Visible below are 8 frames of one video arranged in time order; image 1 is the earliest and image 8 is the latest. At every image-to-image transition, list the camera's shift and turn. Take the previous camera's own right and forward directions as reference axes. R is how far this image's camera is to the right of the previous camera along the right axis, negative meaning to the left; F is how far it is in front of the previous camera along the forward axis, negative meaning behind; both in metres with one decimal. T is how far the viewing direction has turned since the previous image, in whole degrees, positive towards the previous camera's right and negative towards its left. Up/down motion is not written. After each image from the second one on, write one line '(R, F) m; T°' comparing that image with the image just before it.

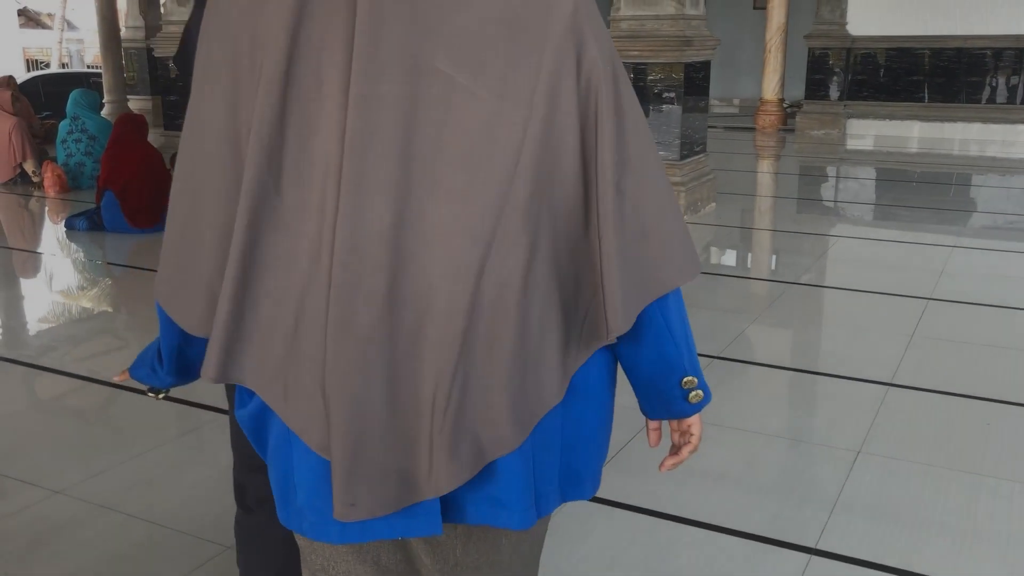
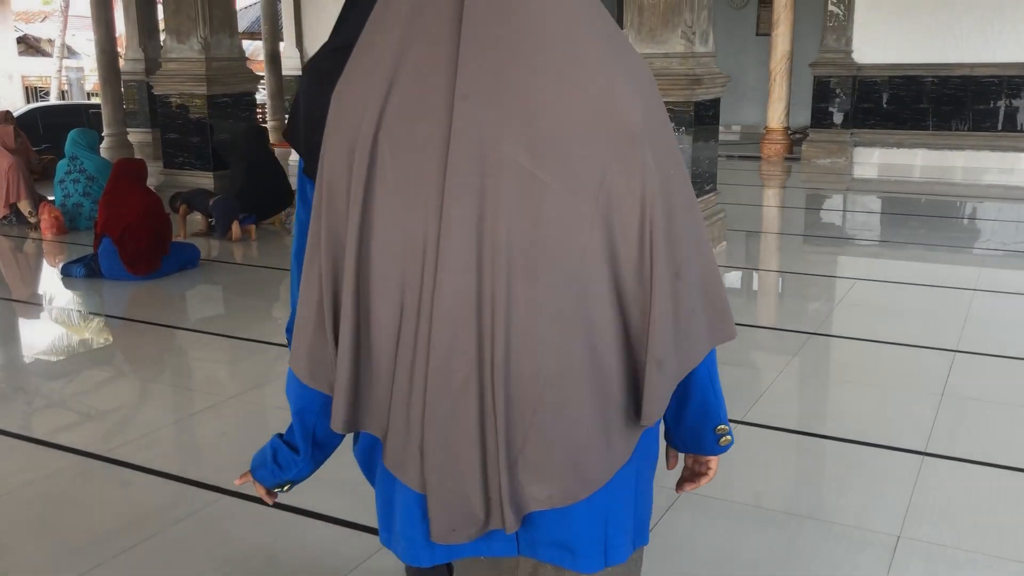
(0.0, +0.1) m; 0°
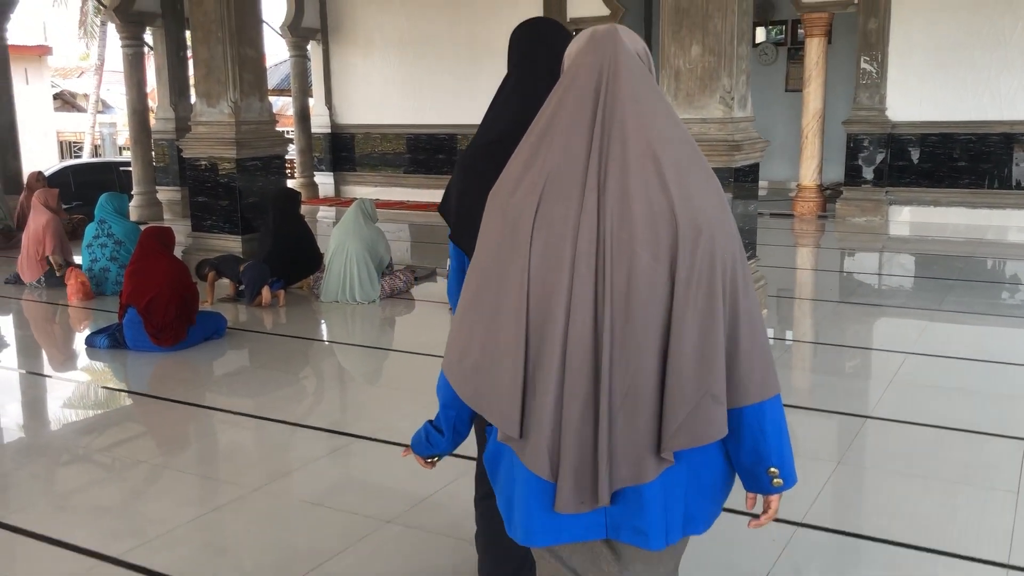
(0.0, +0.1) m; -1°
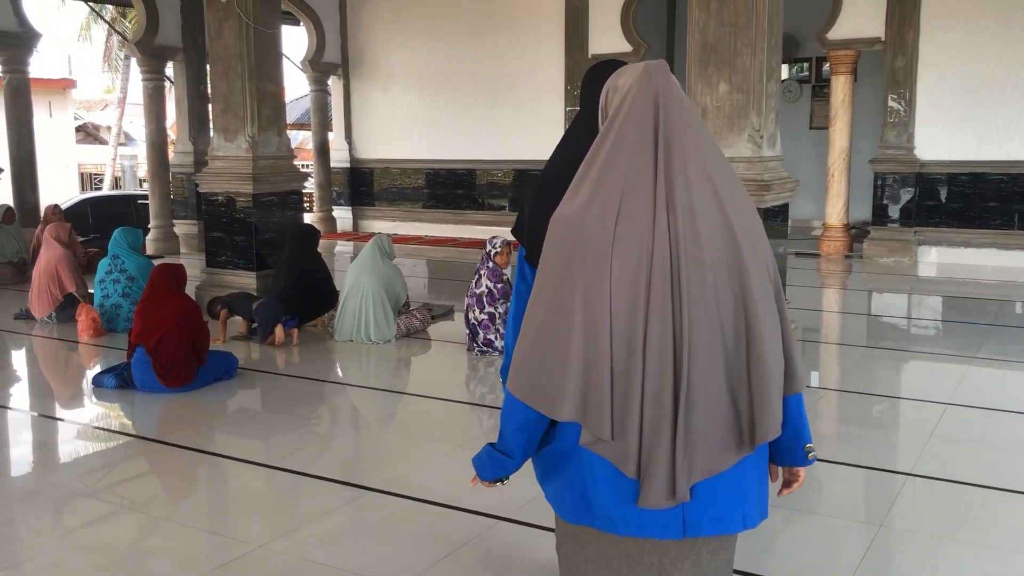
(0.0, +0.1) m; -1°
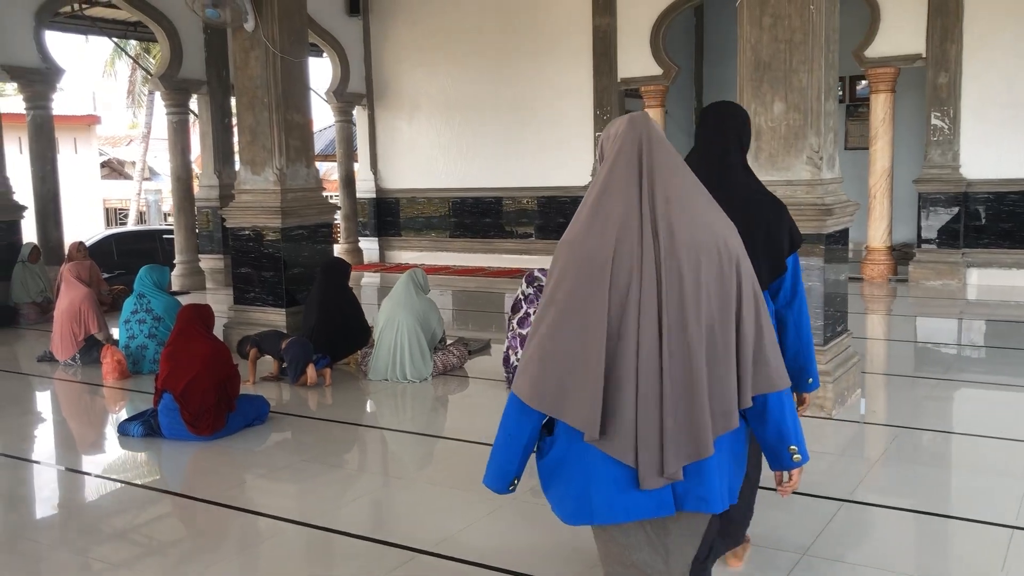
(-0.1, +0.2) m; -1°
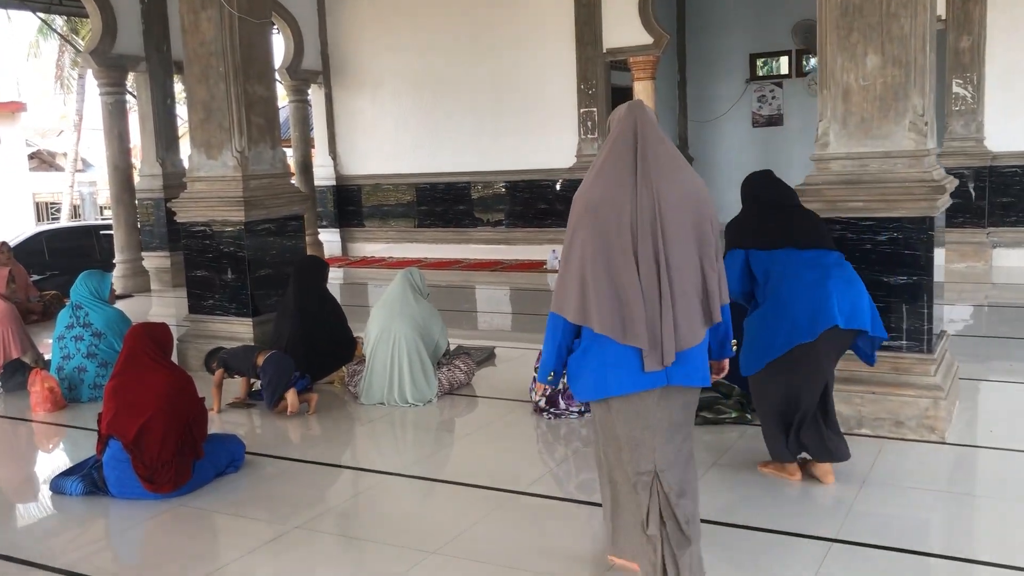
(-0.3, +0.8) m; +3°
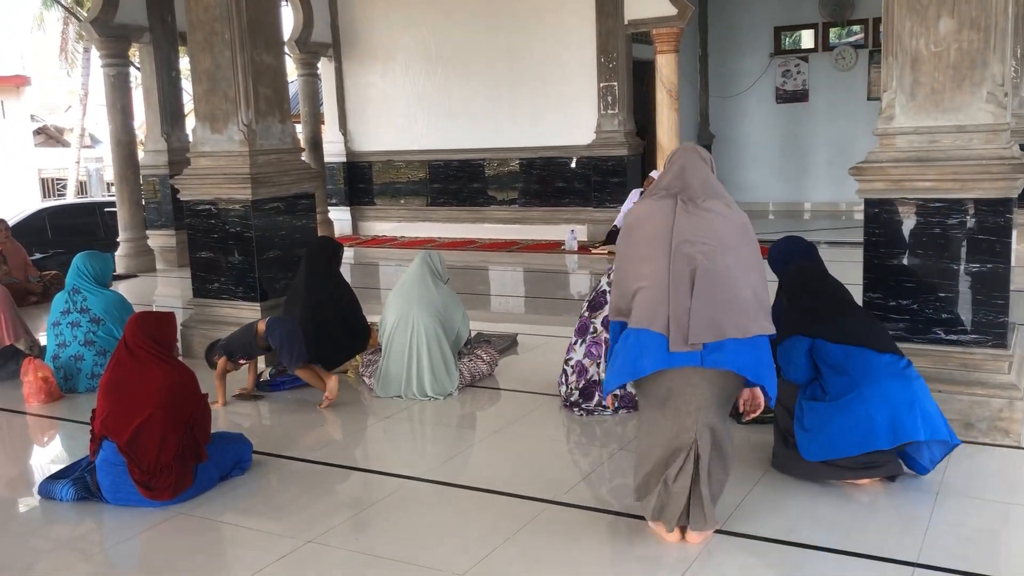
(-0.1, +0.3) m; 0°
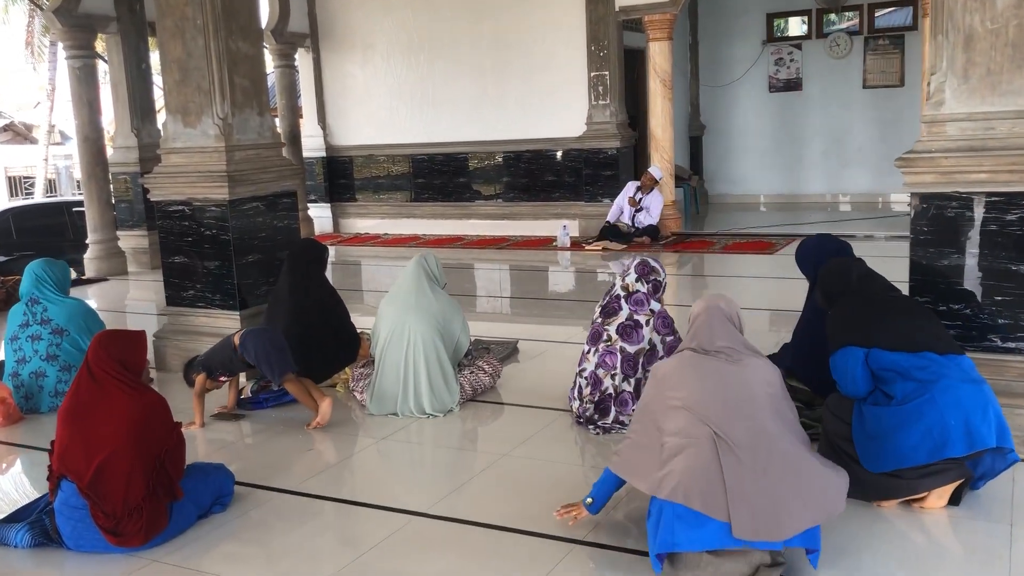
(-0.1, +0.3) m; +1°
